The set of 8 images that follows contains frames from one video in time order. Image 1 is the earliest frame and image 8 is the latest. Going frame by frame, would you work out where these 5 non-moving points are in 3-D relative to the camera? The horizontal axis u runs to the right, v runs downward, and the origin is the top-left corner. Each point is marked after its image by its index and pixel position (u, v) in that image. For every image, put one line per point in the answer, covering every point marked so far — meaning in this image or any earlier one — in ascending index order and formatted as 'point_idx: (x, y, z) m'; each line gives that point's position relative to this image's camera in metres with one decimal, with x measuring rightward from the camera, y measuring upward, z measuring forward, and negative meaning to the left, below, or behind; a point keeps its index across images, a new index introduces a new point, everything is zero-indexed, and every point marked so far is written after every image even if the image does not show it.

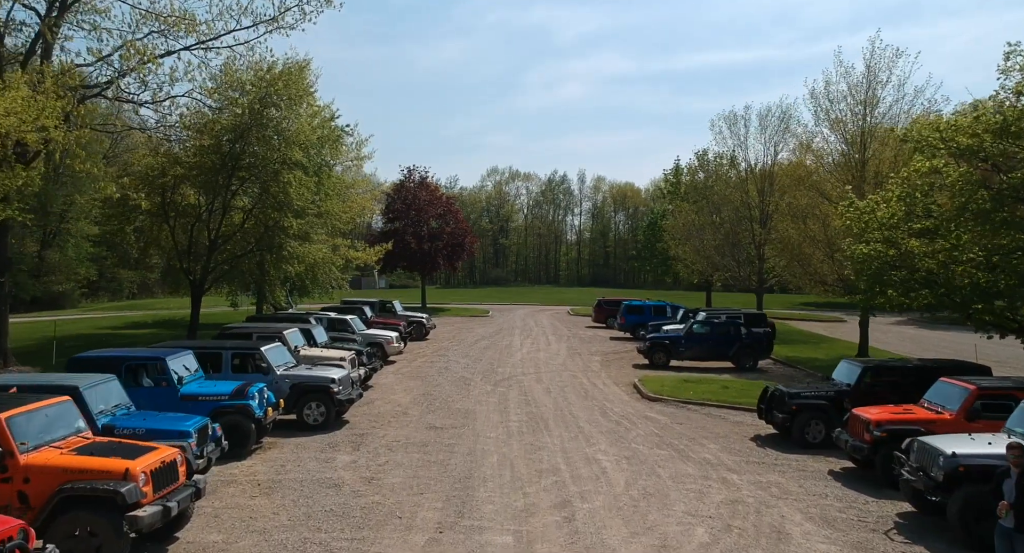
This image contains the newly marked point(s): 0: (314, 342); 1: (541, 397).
0: (-5.2, -1.7, +18.9) m
1: (+0.8, -3.1, +18.7) m
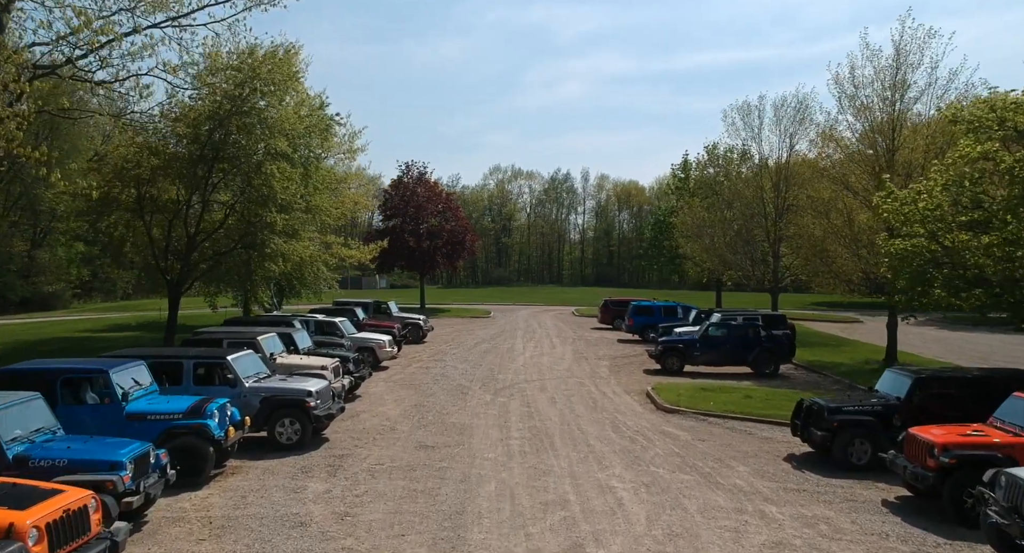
0: (-5.1, -1.7, +17.1) m
1: (+0.8, -3.1, +16.9) m
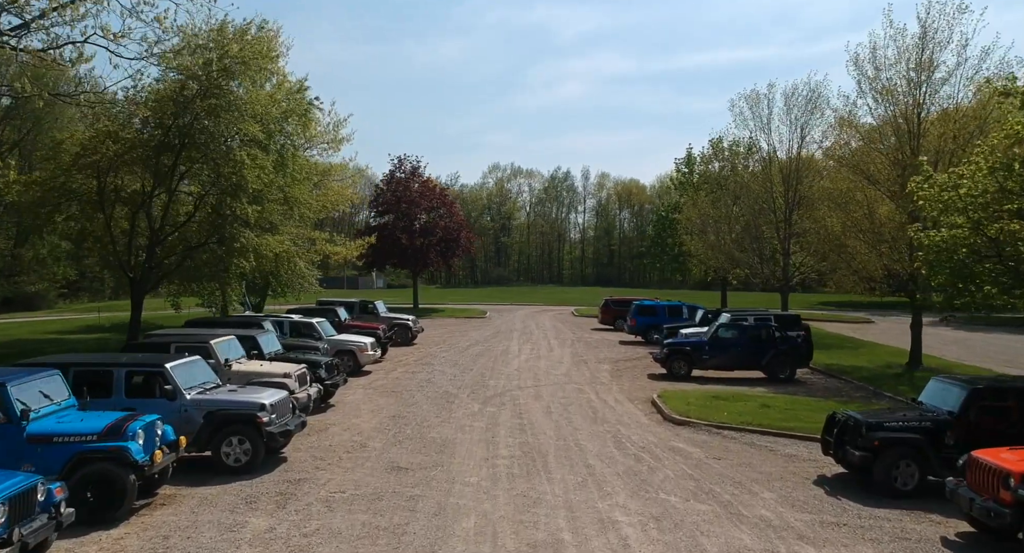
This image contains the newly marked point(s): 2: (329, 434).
0: (-5.3, -1.6, +15.3) m
1: (+0.6, -3.0, +15.1) m
2: (-3.4, -2.9, +13.4) m
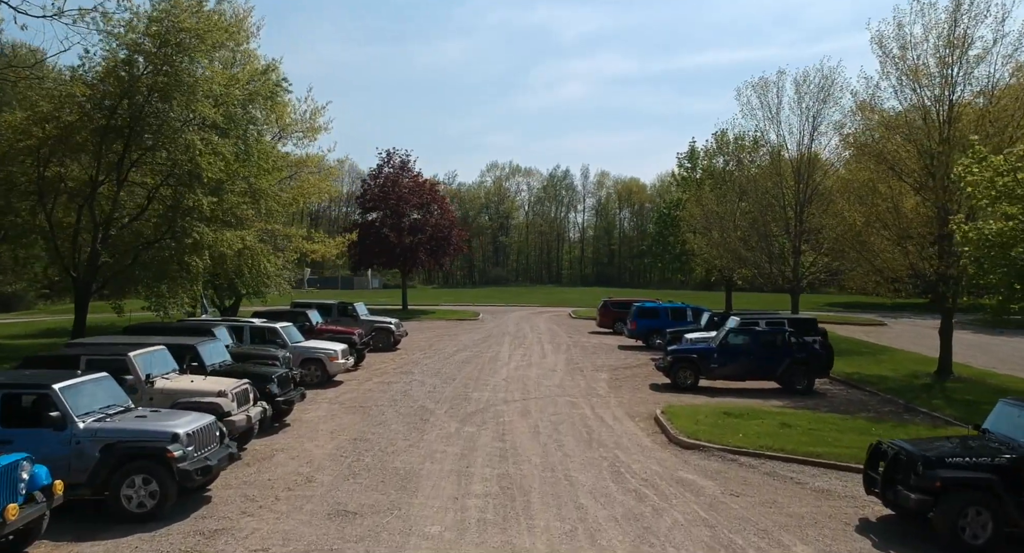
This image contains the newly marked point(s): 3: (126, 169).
0: (-5.7, -1.6, +13.2) m
1: (+0.2, -3.0, +12.9) m
2: (-3.7, -2.9, +11.3) m
3: (-10.1, +2.8, +18.8) m
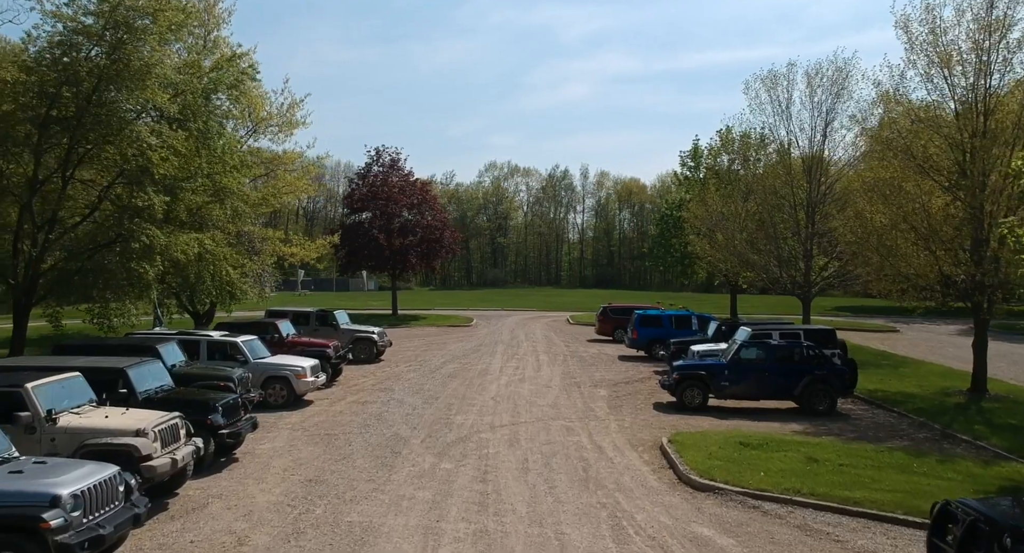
0: (-5.9, -1.8, +11.3) m
1: (0.0, -3.2, +11.0) m
2: (-4.0, -3.1, +9.4) m
3: (-10.3, +2.6, +16.9) m
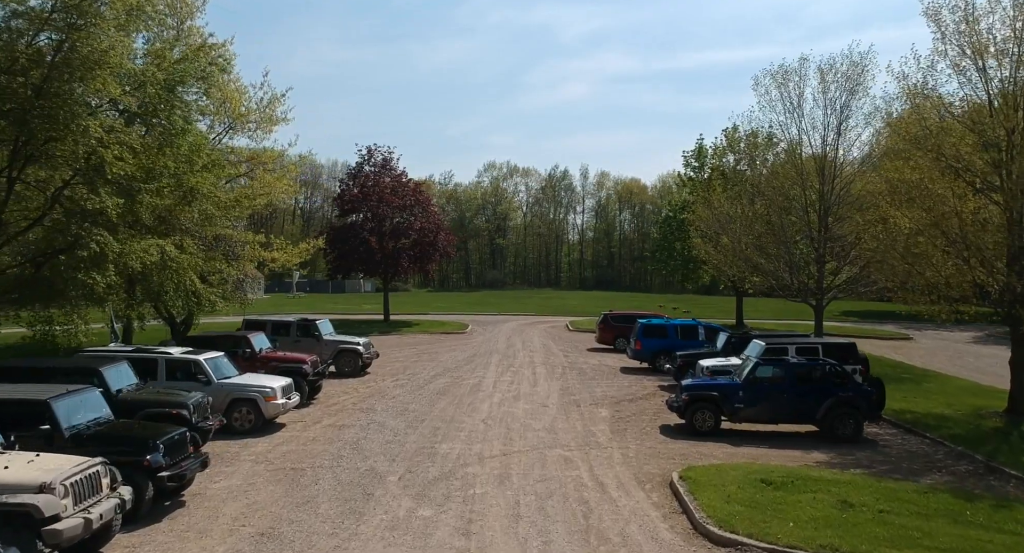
0: (-6.1, -2.0, +9.7) m
1: (-0.2, -3.4, +9.4) m
2: (-4.2, -3.3, +7.8) m
3: (-10.5, +2.4, +15.3) m
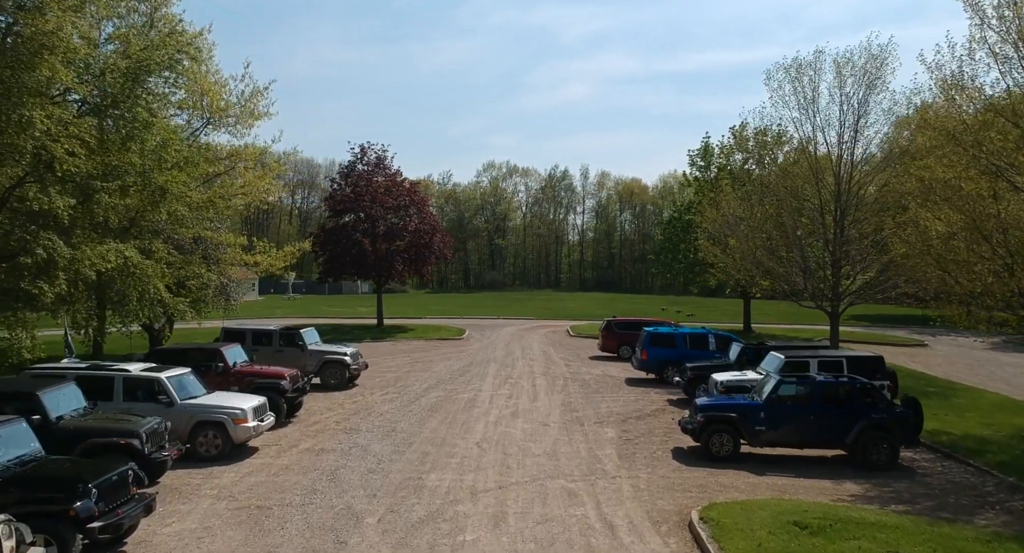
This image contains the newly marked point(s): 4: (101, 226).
0: (-6.2, -2.2, +8.1) m
1: (-0.2, -3.6, +7.9) m
2: (-4.2, -3.5, +6.2) m
3: (-10.5, +2.2, +13.8) m
4: (-8.9, +1.1, +15.8) m
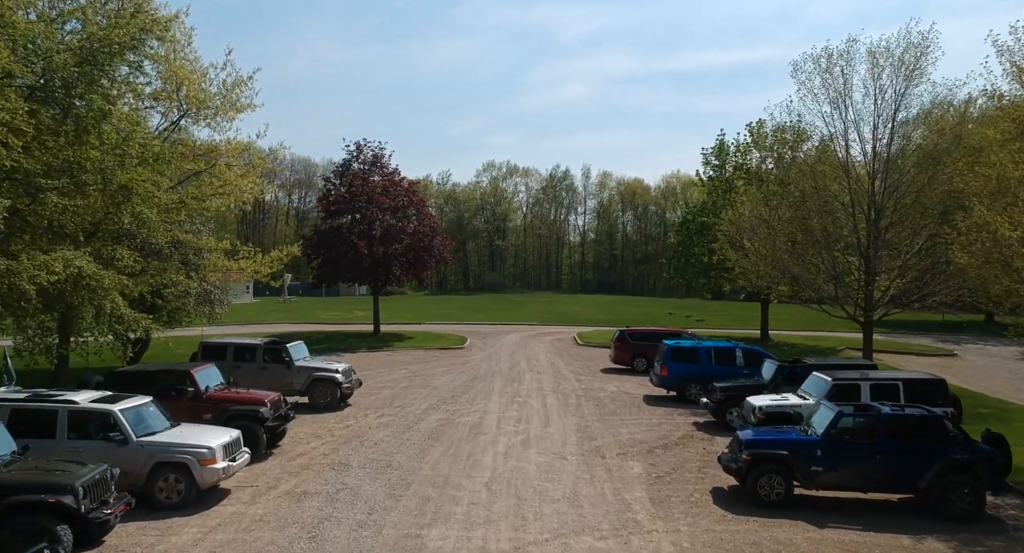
0: (-5.9, -2.4, +6.0) m
1: (0.0, -3.8, +5.8) m
2: (-4.0, -3.7, +4.2) m
3: (-10.3, +2.0, +11.7) m
4: (-8.6, +0.8, +13.7) m
